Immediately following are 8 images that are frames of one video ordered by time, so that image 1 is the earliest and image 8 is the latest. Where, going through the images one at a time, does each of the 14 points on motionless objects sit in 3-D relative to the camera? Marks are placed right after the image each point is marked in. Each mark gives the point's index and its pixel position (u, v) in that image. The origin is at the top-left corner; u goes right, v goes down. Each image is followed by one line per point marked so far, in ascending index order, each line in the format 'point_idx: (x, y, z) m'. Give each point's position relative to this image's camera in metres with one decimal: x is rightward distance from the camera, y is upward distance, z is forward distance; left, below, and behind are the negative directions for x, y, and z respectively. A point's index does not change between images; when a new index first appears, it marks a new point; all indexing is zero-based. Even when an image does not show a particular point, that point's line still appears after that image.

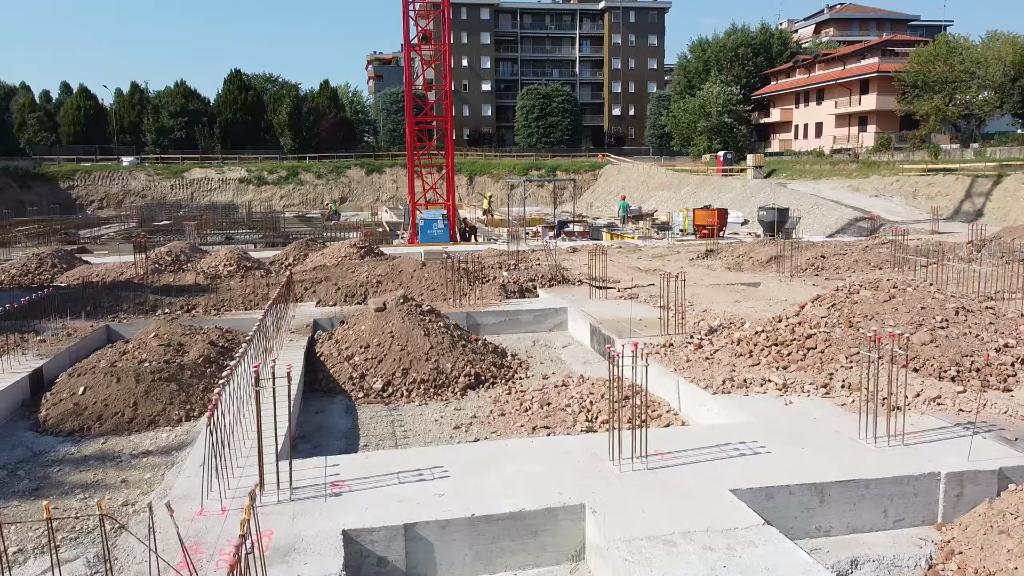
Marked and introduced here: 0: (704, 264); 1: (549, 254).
0: (+4.2, +0.5, +17.6) m
1: (+0.9, +0.7, +19.0) m
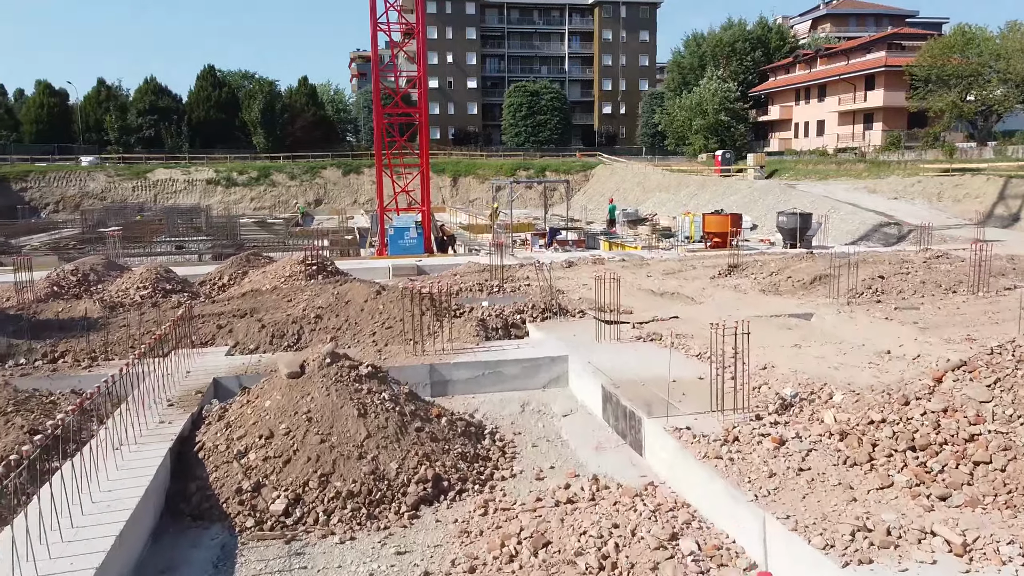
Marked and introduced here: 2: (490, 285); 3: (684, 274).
0: (+3.9, +0.1, +14.5) m
1: (+0.6, +0.3, +15.9) m
2: (-0.4, 0.0, +13.9) m
3: (+3.3, +0.2, +15.7) m
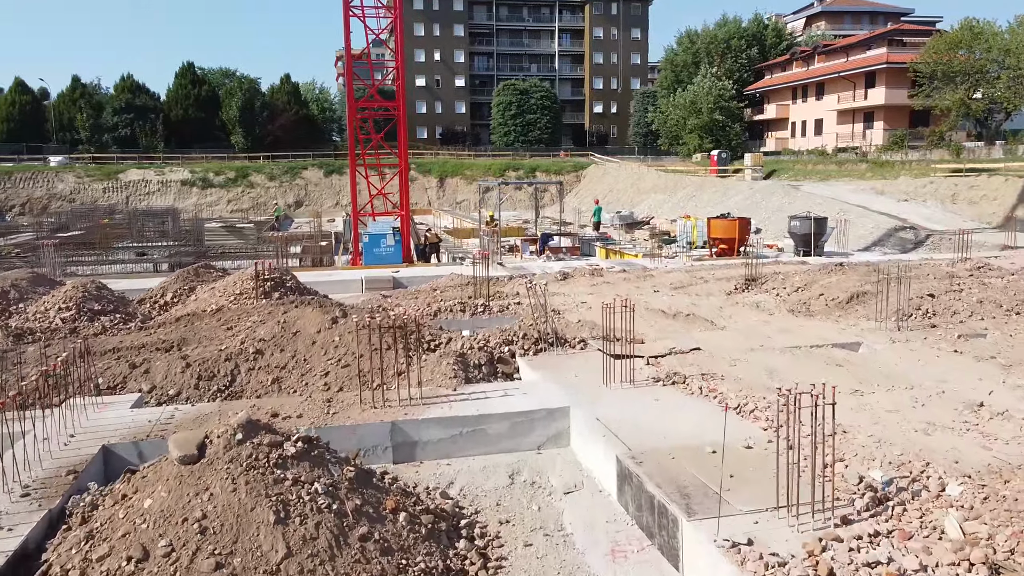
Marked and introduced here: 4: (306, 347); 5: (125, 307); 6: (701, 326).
0: (+3.7, -0.2, +12.6) m
1: (+0.3, 0.0, +13.9) m
2: (-0.6, -0.3, +12.0) m
3: (+3.1, 0.0, +13.8) m
4: (-2.1, -0.6, +8.3) m
5: (-5.9, -0.3, +12.2) m
6: (+2.5, -0.5, +10.5) m
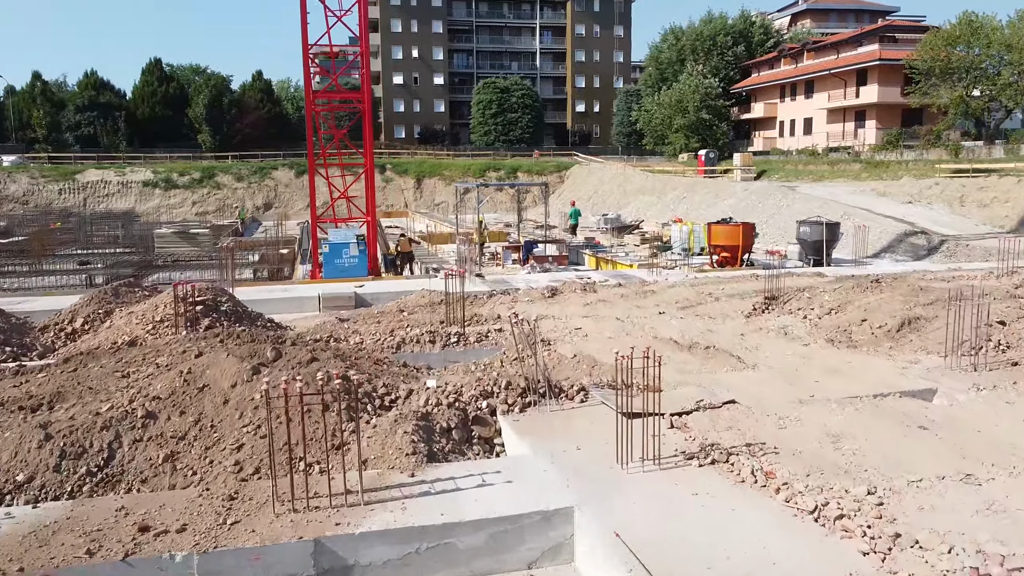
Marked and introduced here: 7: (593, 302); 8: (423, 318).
0: (+3.4, -0.5, +10.6) m
1: (0.0, -0.3, +11.9) m
2: (-0.8, -0.6, +9.9) m
3: (+2.8, -0.3, +11.8) m
4: (-2.3, -0.9, +6.2) m
5: (-6.1, -0.6, +10.0) m
6: (+2.3, -0.8, +8.5) m
7: (+1.3, -0.2, +12.5) m
8: (-1.2, -0.4, +11.1) m
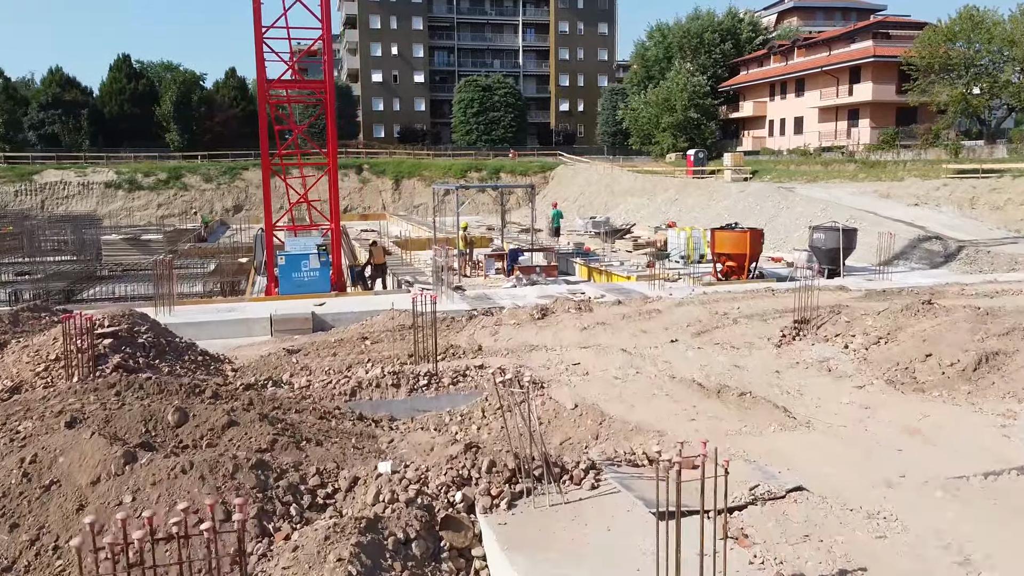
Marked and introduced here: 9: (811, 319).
0: (+3.3, -0.8, +8.8) m
1: (-0.2, -0.6, +10.0) m
2: (-1.0, -0.8, +8.0) m
3: (+2.6, -0.6, +10.0) m
4: (-2.4, -1.2, +4.2) m
5: (-6.3, -0.9, +7.9) m
6: (+2.2, -1.1, +6.6) m
7: (+1.1, -0.5, +10.6) m
8: (-1.4, -0.7, +9.2) m
9: (+3.8, -0.4, +10.3) m
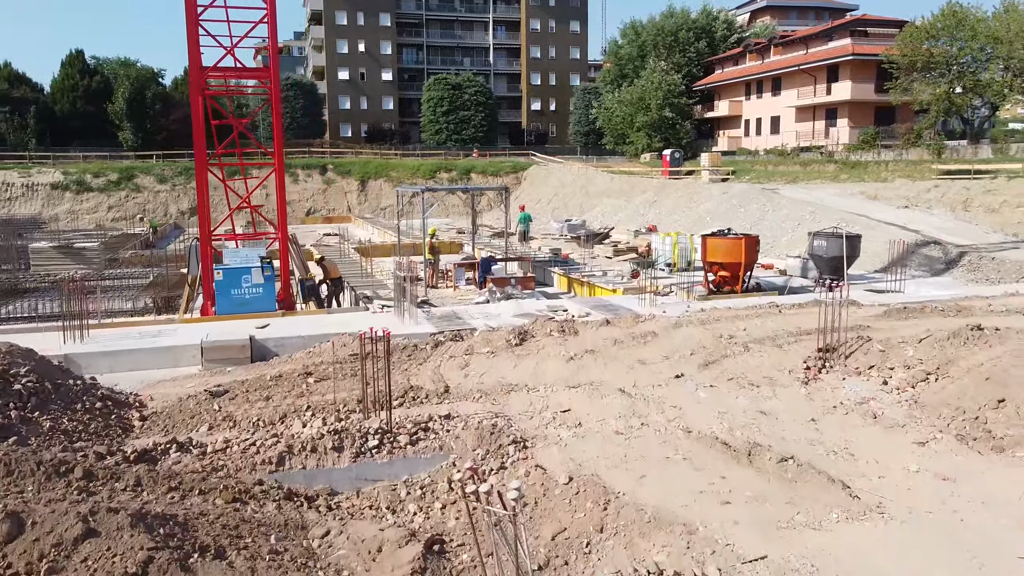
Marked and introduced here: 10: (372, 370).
0: (+3.0, -1.0, +7.2) m
1: (-0.4, -0.9, +8.3) m
2: (-1.2, -1.1, +6.3) m
3: (+2.4, -0.8, +8.4) m
4: (-2.4, -1.5, +2.5) m
5: (-6.5, -1.2, +6.1) m
6: (+2.0, -1.3, +5.0) m
7: (+0.8, -0.8, +9.0) m
8: (-1.7, -1.0, +7.4) m
9: (+3.5, -0.6, +8.7) m
10: (-1.5, -0.8, +8.5) m
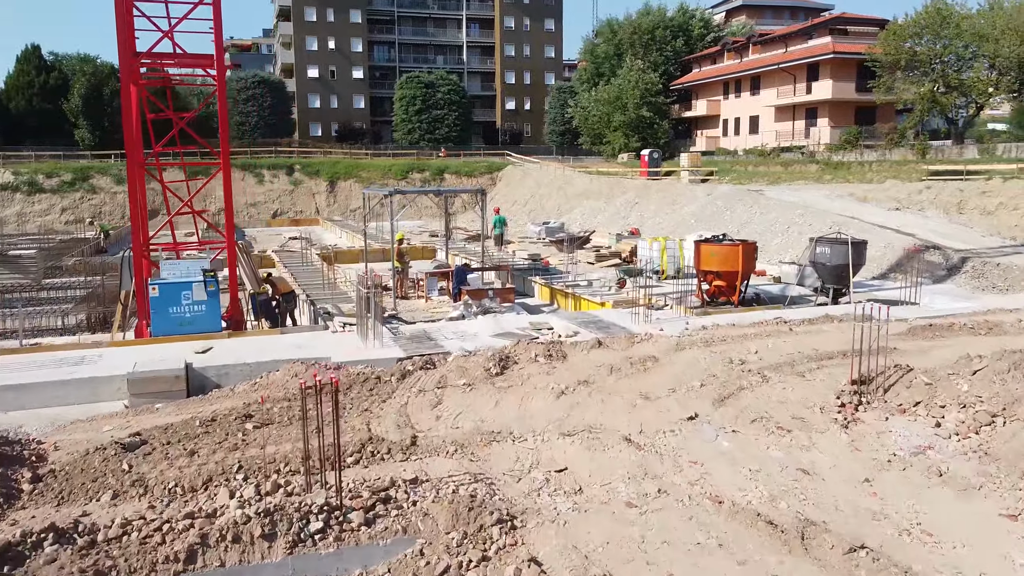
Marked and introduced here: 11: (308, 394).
0: (+2.9, -1.2, +6.0) m
1: (-0.6, -1.1, +6.9) m
2: (-1.3, -1.3, +4.9) m
3: (+2.2, -1.0, +7.1) m
4: (-2.4, -1.7, +1.1) m
5: (-6.5, -1.4, +4.5) m
6: (+1.9, -1.5, +3.7) m
7: (+0.6, -1.0, +7.7) m
8: (-1.8, -1.2, +6.0) m
9: (+3.3, -0.8, +7.5) m
10: (-1.6, -1.0, +7.1) m
11: (-1.9, -0.9, +7.7) m
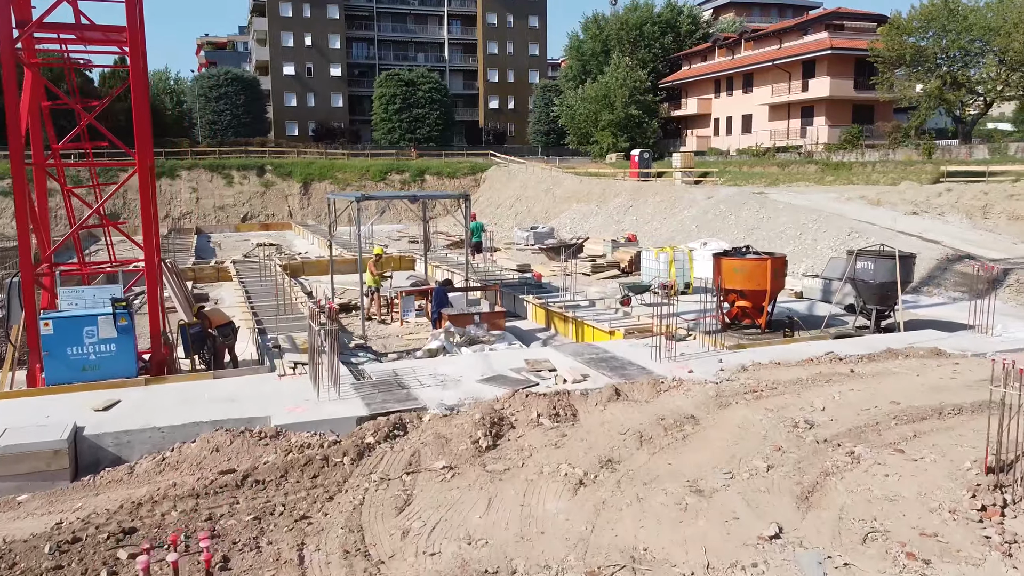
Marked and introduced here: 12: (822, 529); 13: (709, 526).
0: (+2.9, -1.5, +3.9) m
1: (-0.6, -1.4, +4.8) m
2: (-1.2, -1.7, +2.7) m
3: (+2.2, -1.4, +5.0) m
4: (-2.3, -2.0, -1.2) m
5: (-6.5, -1.8, +2.2) m
6: (+2.0, -1.8, +1.6) m
7: (+0.6, -1.3, +5.5) m
8: (-1.8, -1.5, +3.8) m
9: (+3.3, -1.1, +5.4) m
10: (-1.6, -1.4, +4.9) m
11: (-1.9, -1.3, +5.4) m
12: (+1.8, -1.4, +4.8) m
13: (+1.1, -1.4, +4.8) m
